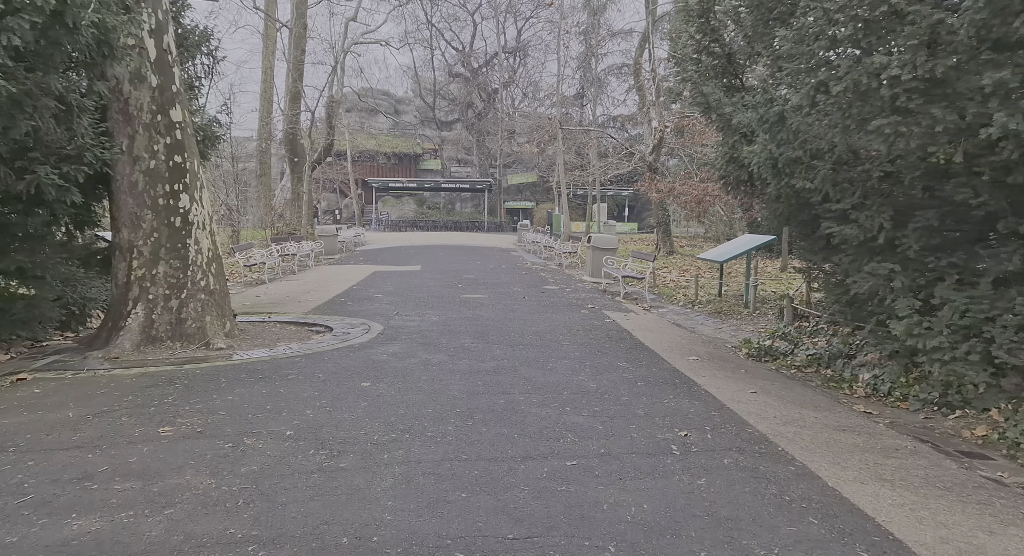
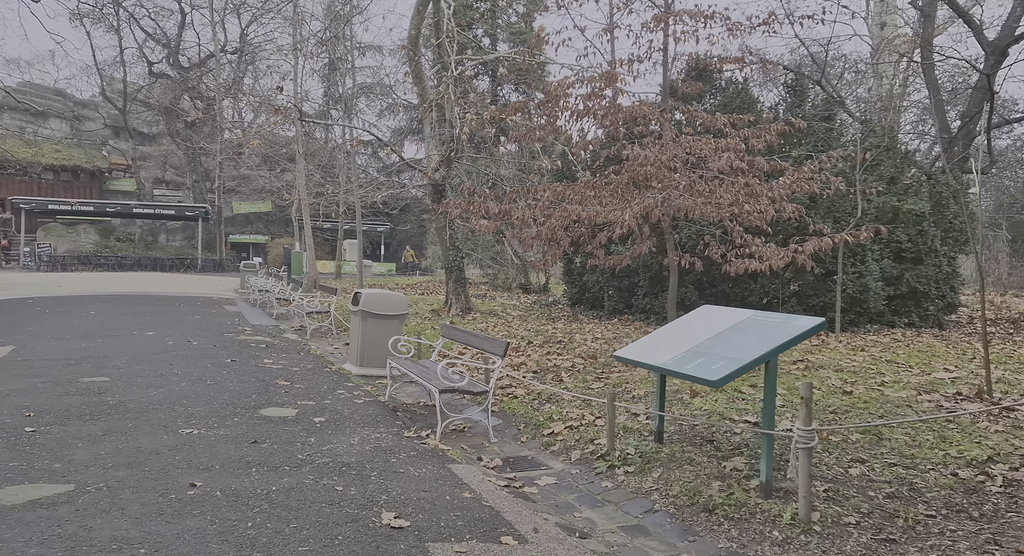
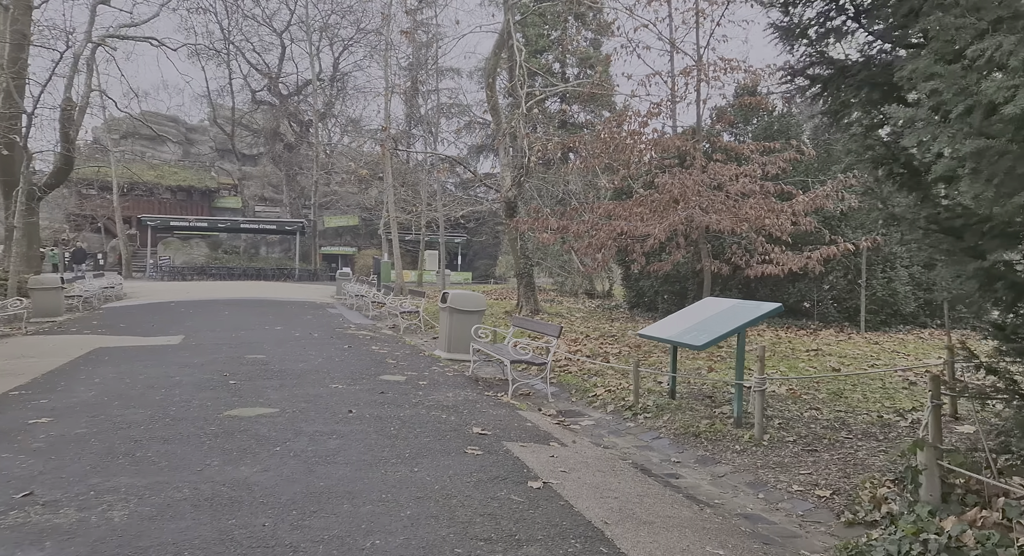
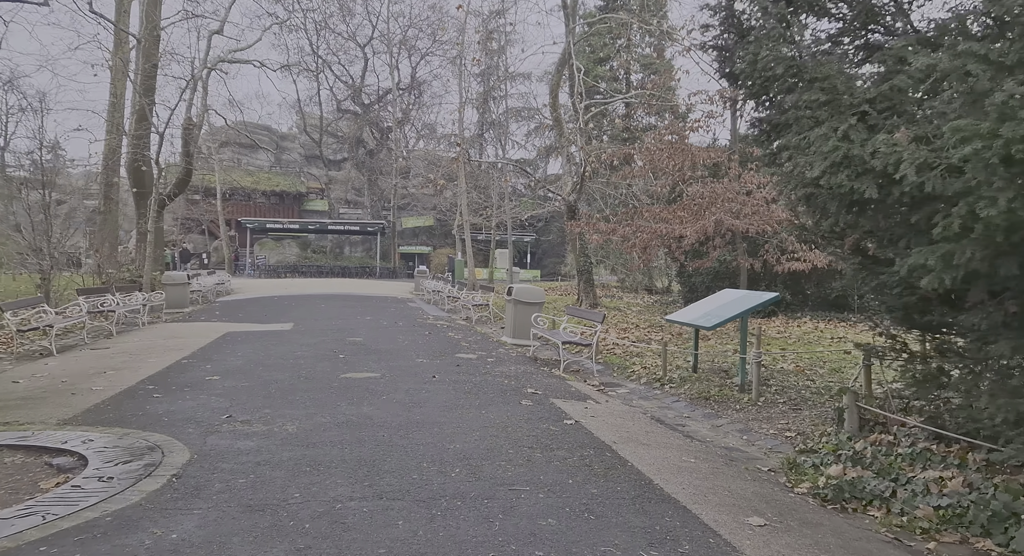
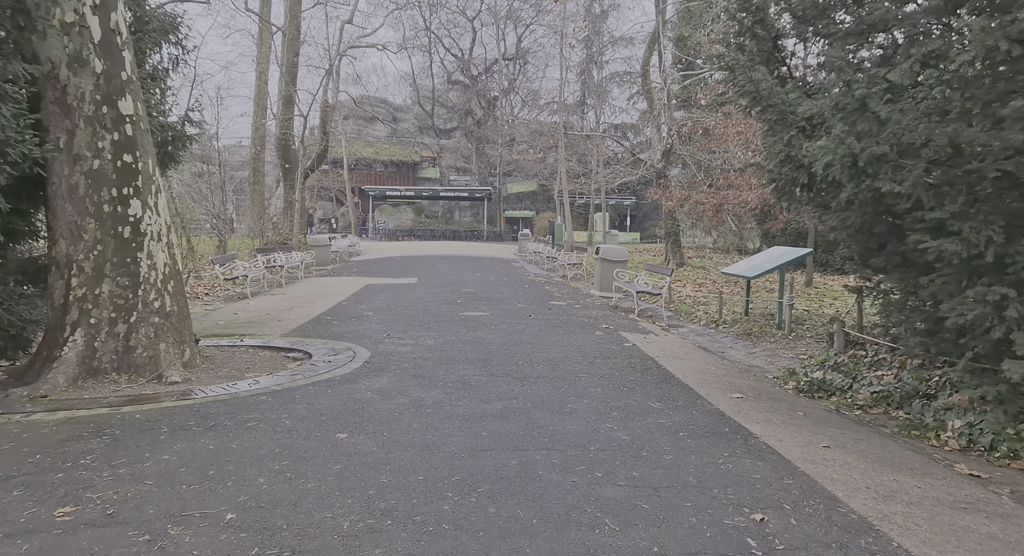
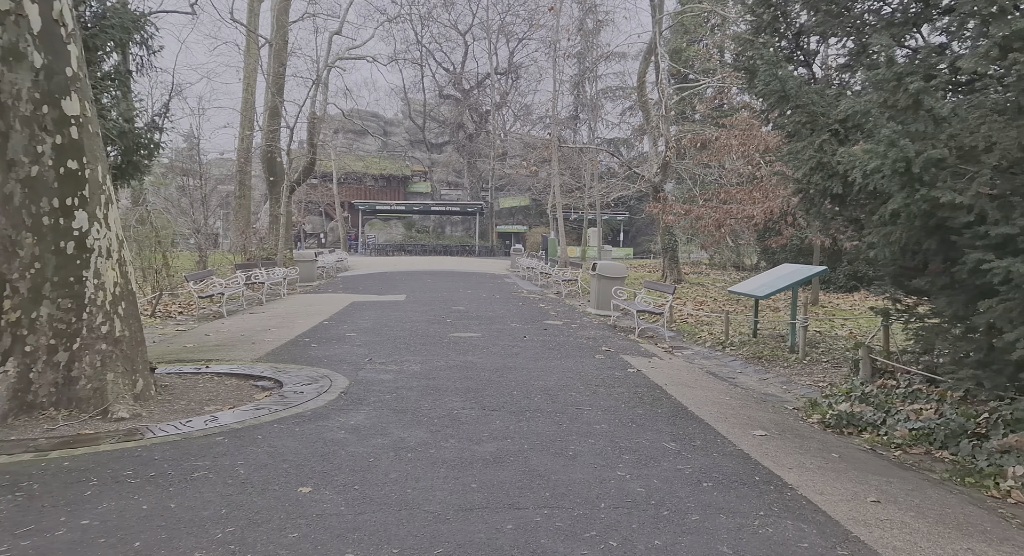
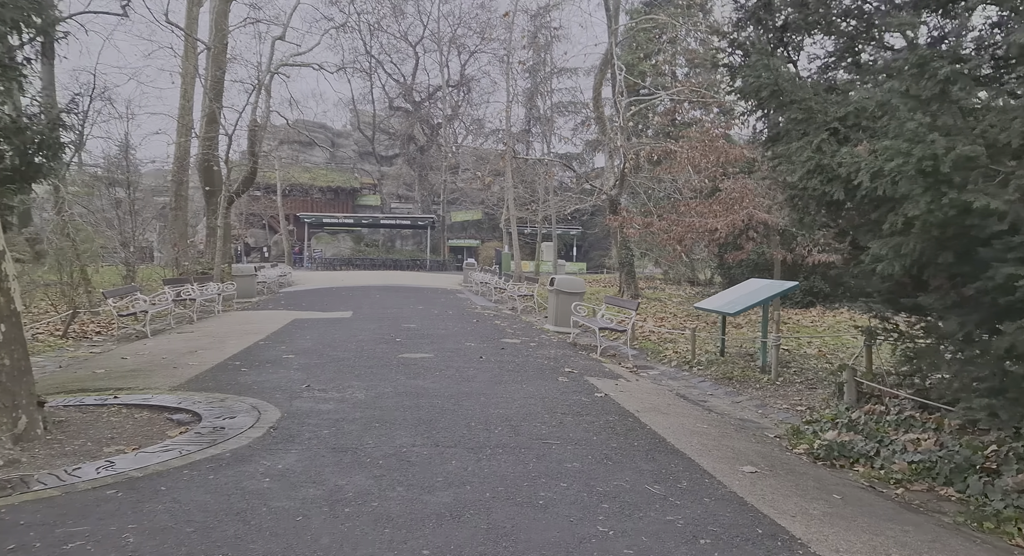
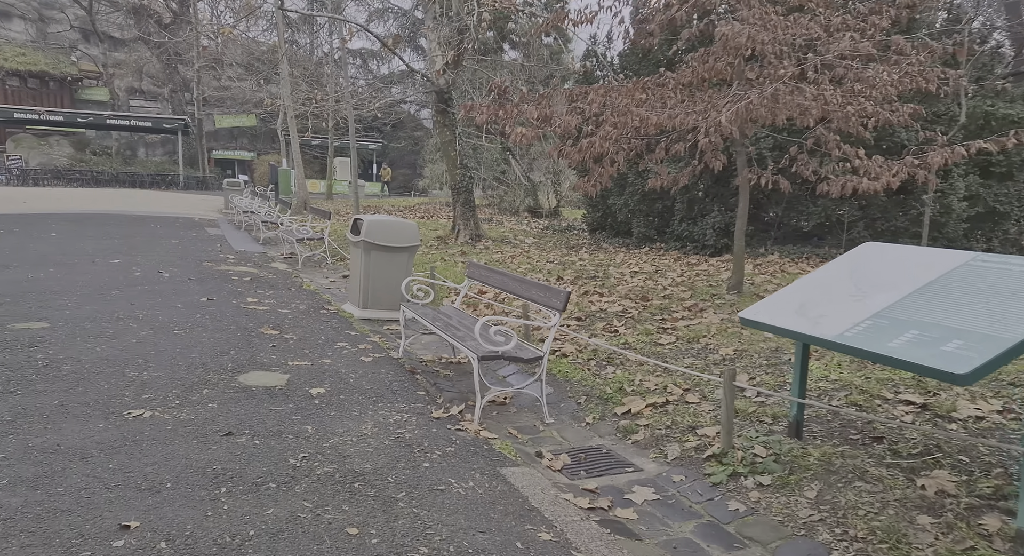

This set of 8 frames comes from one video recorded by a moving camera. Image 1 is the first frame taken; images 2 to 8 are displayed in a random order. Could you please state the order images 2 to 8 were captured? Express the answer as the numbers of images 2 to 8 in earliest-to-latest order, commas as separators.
5, 6, 7, 4, 3, 2, 8
